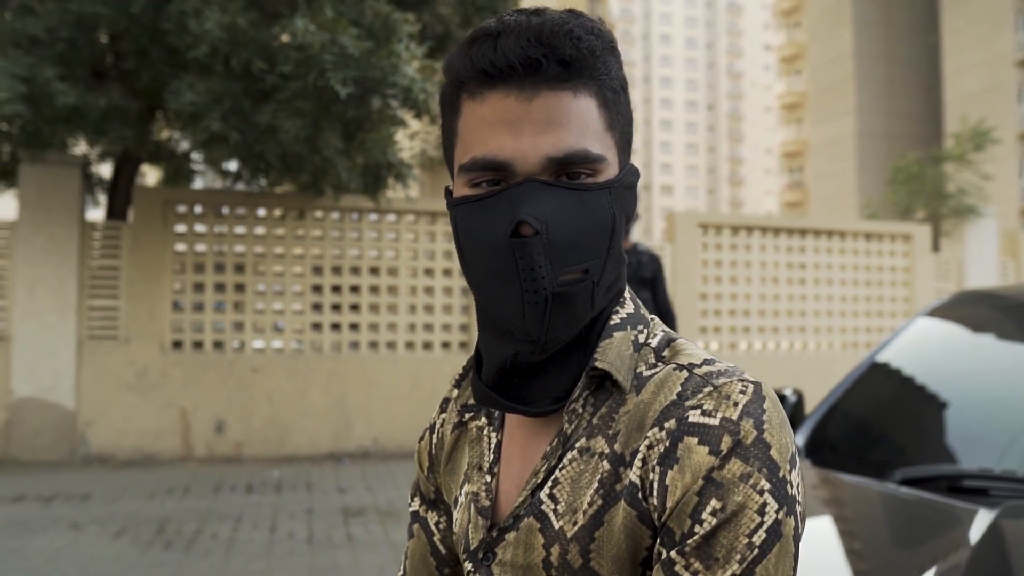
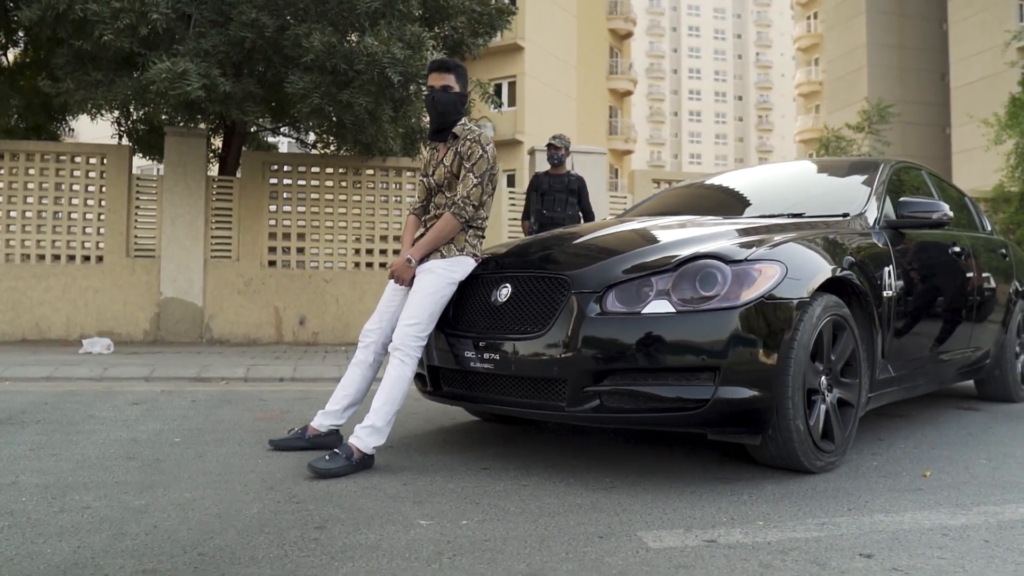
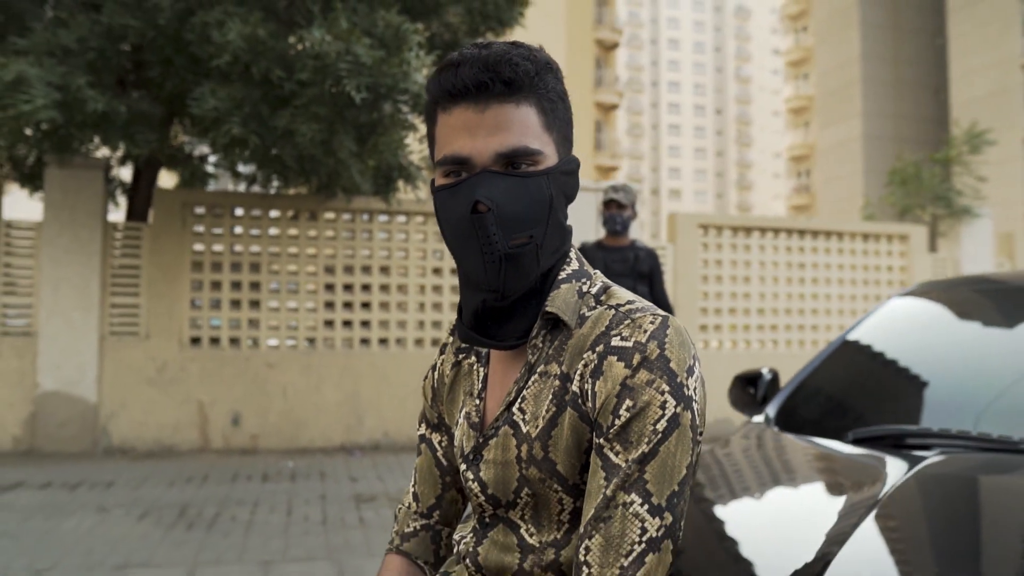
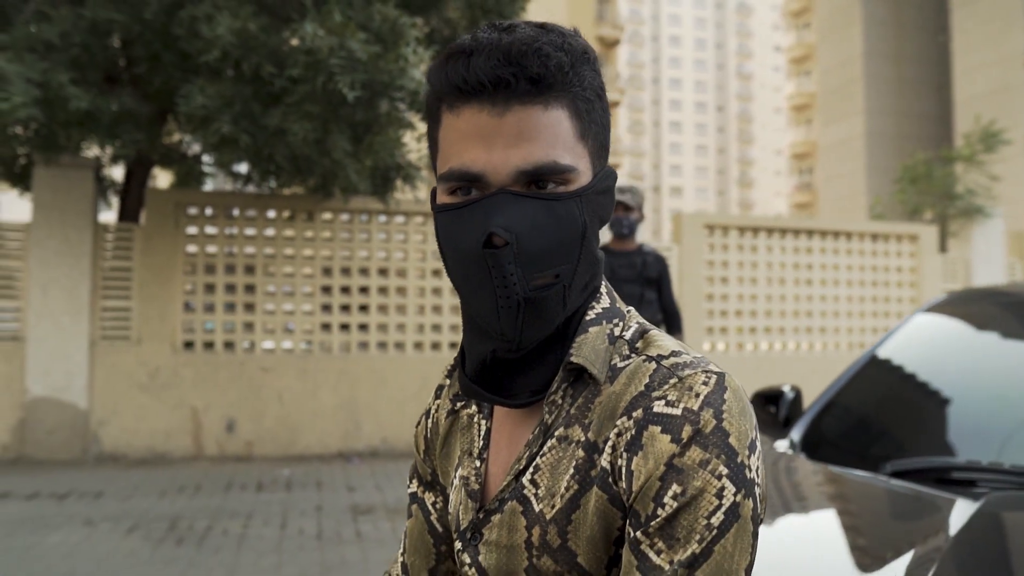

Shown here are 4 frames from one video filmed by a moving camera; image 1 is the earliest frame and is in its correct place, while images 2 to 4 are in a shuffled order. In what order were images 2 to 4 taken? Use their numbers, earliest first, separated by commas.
4, 3, 2
